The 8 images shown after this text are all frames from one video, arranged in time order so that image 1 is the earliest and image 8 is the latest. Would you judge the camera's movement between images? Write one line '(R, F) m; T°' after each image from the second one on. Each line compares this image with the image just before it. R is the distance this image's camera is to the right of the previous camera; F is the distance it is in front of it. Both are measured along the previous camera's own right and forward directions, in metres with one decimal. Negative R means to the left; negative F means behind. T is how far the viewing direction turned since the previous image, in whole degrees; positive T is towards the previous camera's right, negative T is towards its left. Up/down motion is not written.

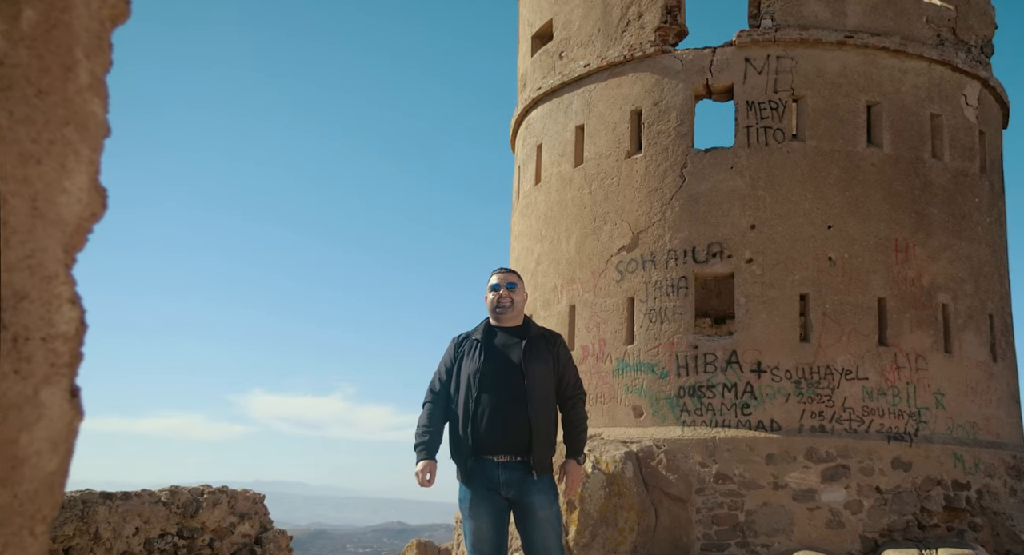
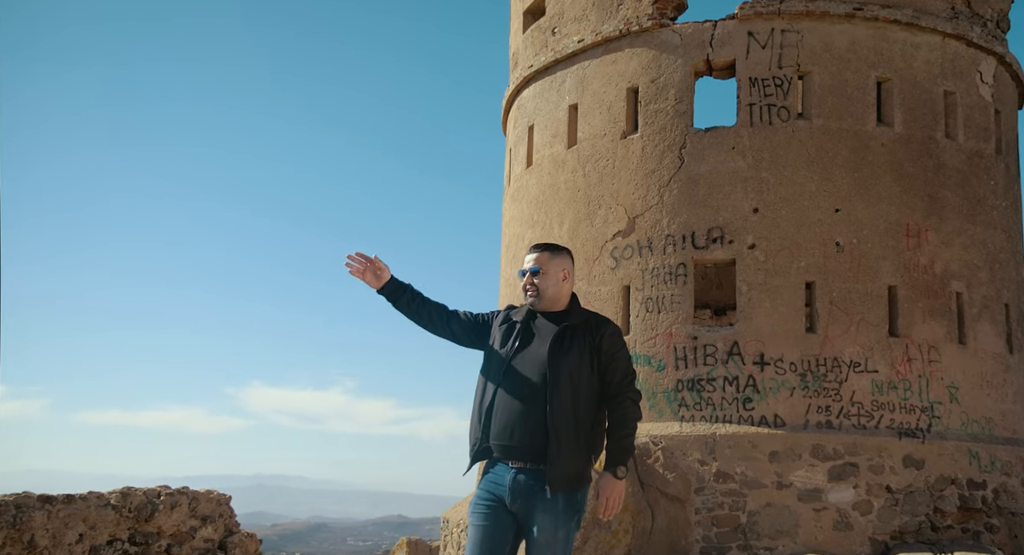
(+0.1, +0.6) m; 0°
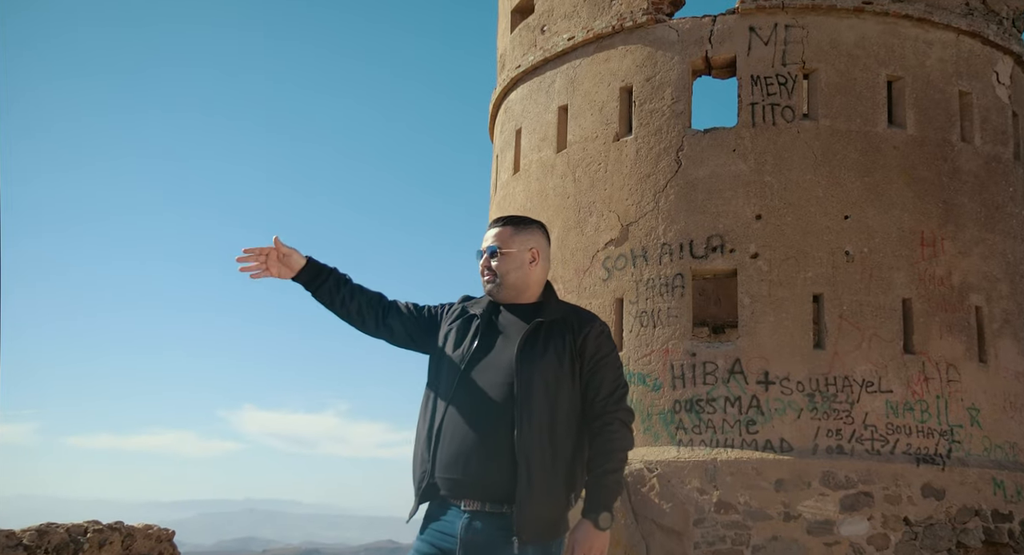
(+0.1, +0.8) m; 0°
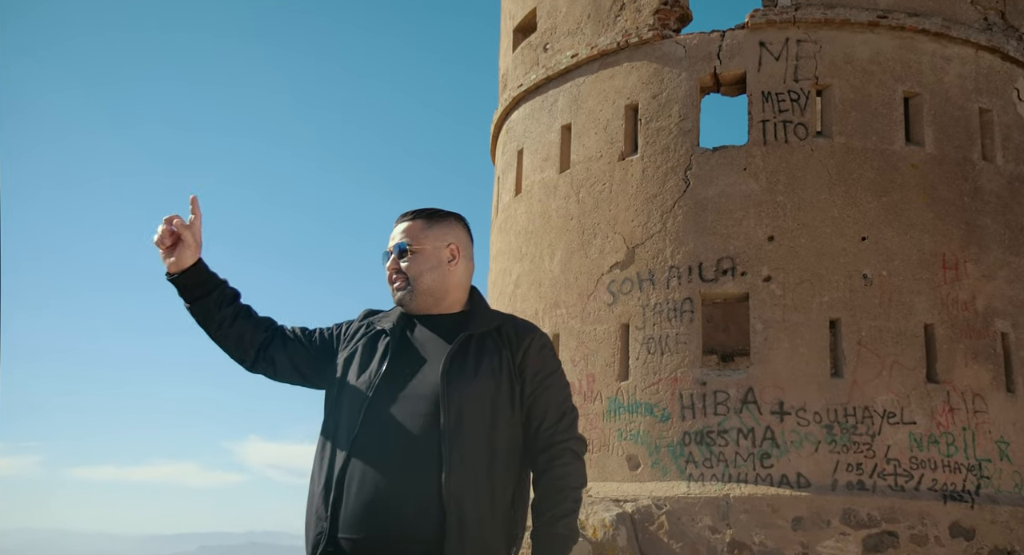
(+0.1, +0.4) m; 0°
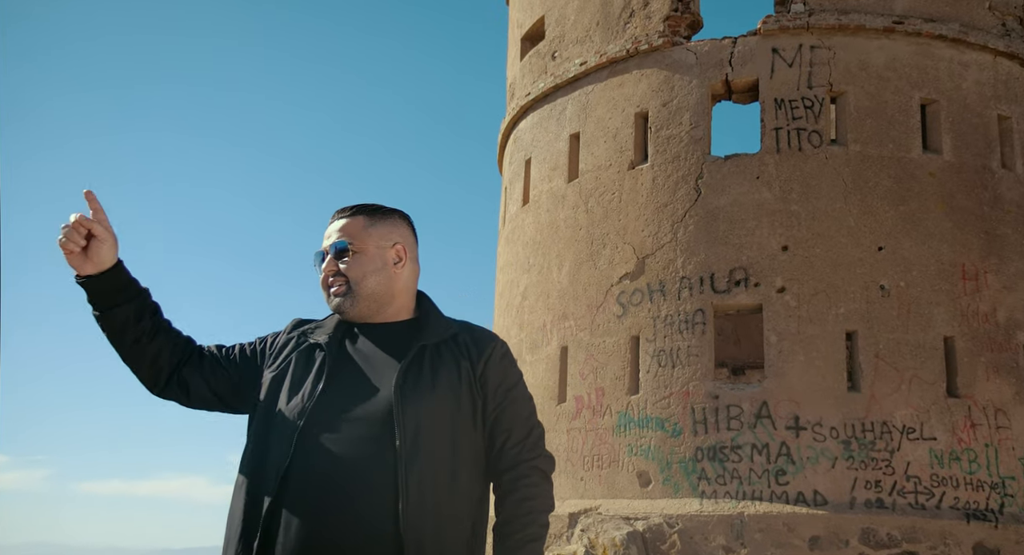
(0.0, +0.2) m; -1°
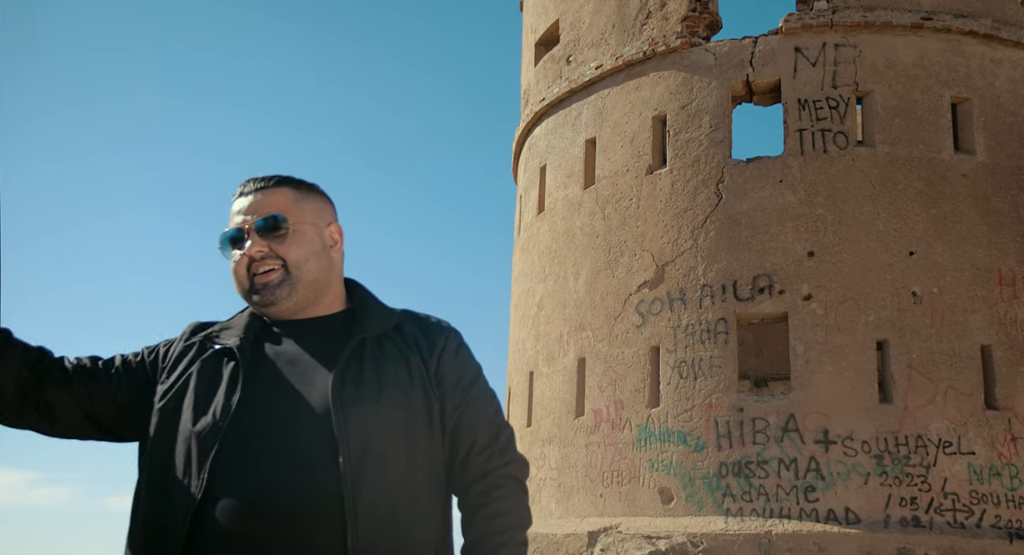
(0.0, +0.3) m; -1°
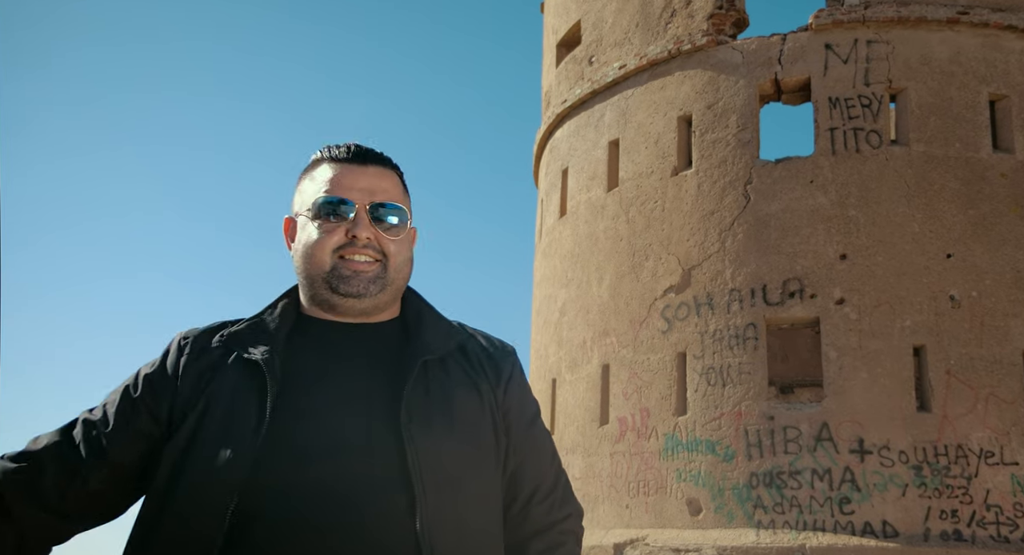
(0.0, +0.2) m; -1°
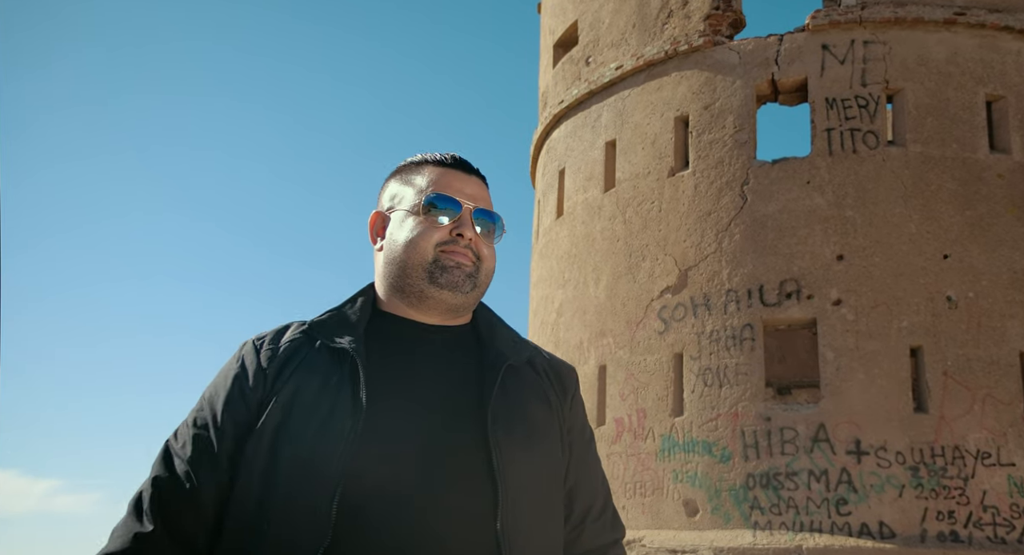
(0.0, 0.0) m; 0°
